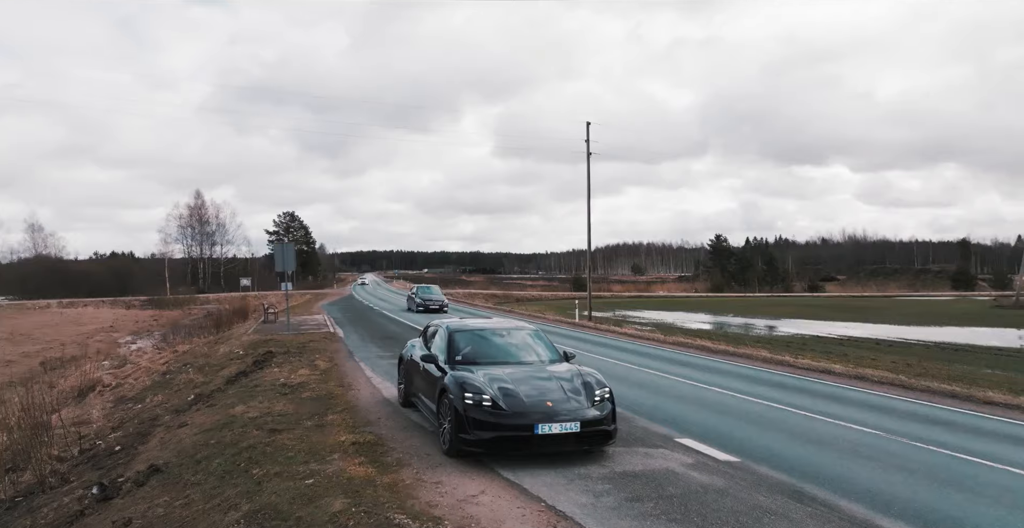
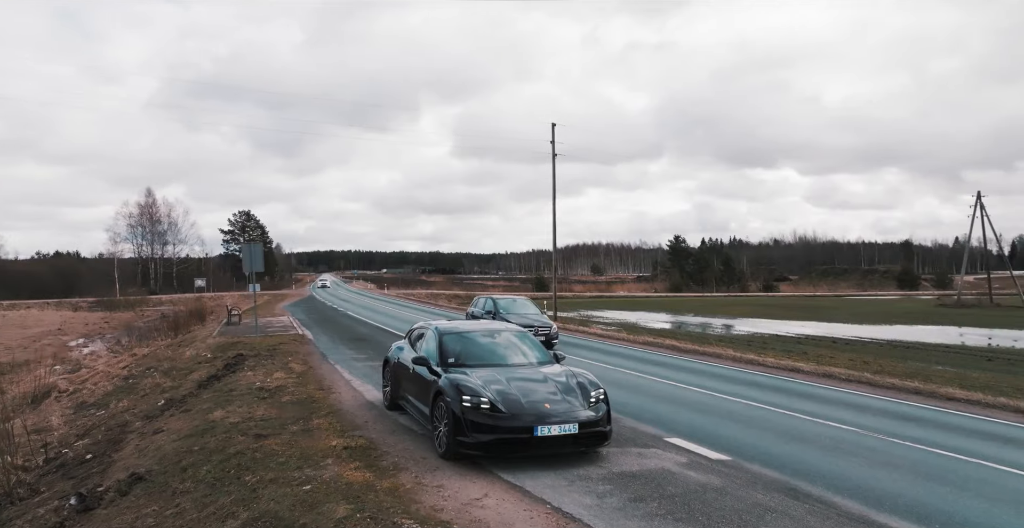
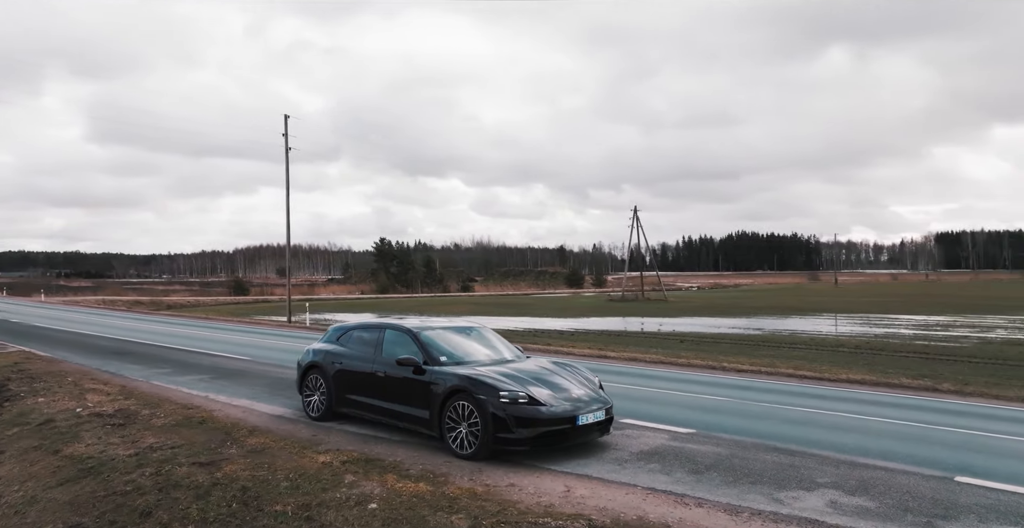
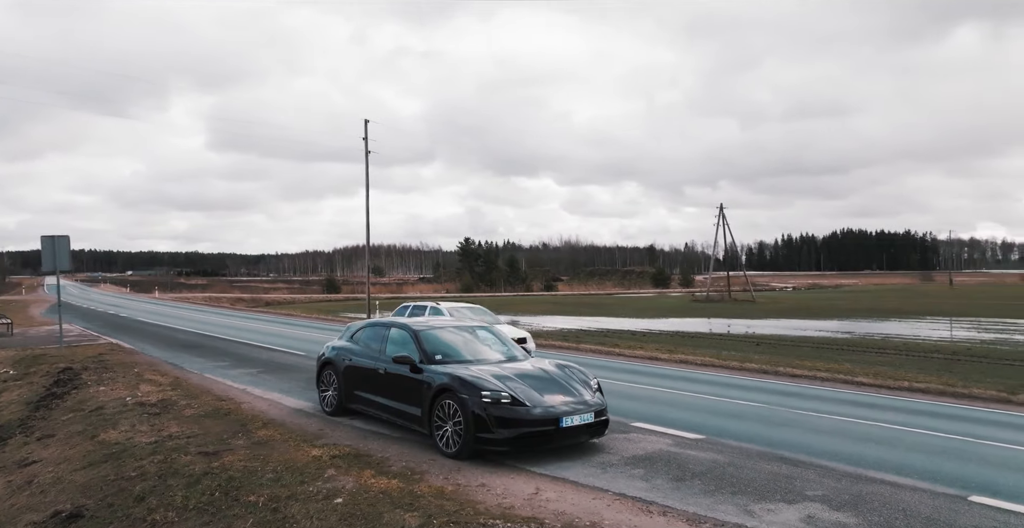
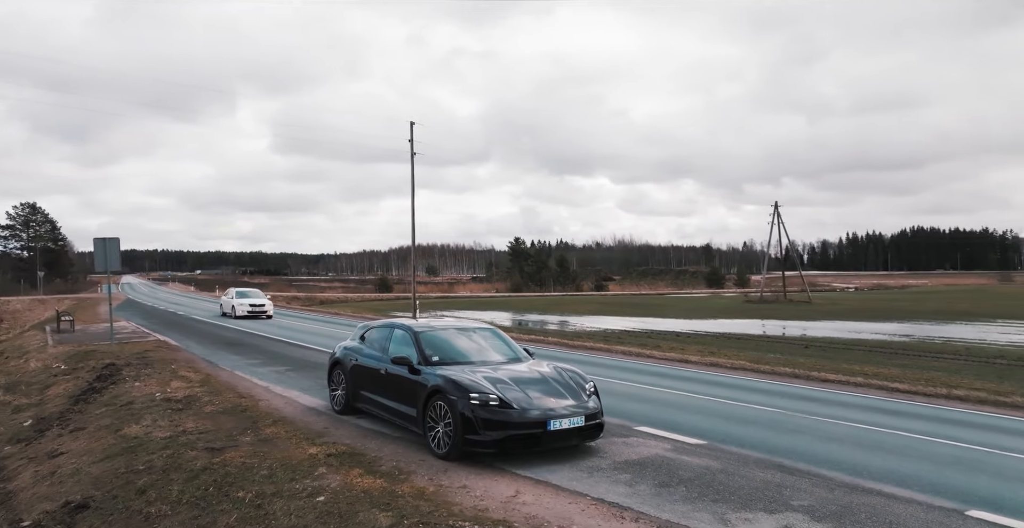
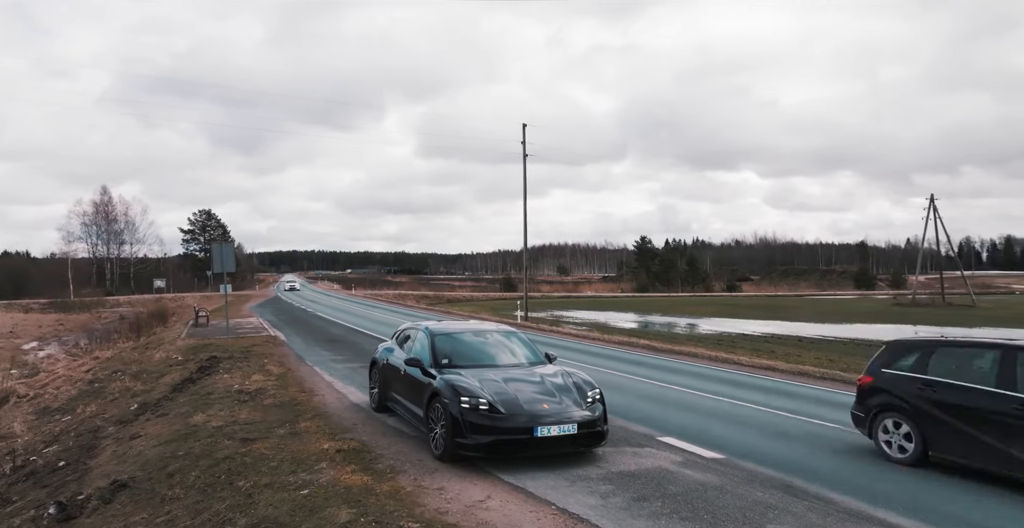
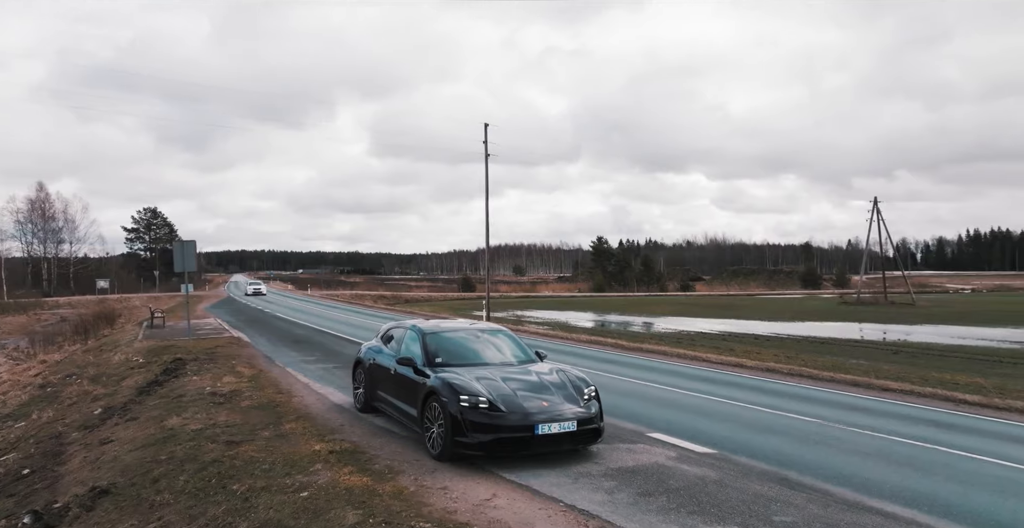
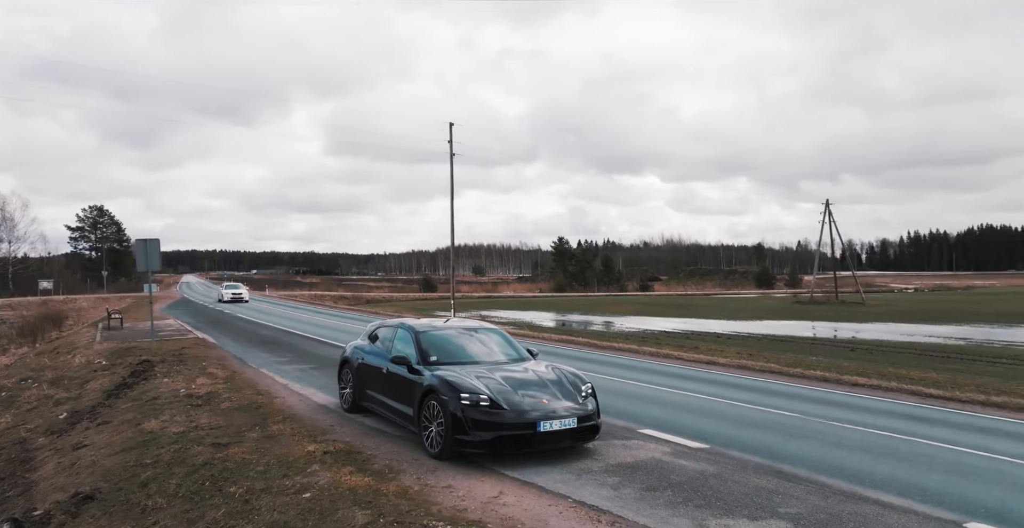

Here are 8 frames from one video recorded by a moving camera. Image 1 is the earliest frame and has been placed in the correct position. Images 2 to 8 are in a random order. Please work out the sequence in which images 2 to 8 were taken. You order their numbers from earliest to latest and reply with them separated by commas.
2, 6, 7, 8, 5, 4, 3
